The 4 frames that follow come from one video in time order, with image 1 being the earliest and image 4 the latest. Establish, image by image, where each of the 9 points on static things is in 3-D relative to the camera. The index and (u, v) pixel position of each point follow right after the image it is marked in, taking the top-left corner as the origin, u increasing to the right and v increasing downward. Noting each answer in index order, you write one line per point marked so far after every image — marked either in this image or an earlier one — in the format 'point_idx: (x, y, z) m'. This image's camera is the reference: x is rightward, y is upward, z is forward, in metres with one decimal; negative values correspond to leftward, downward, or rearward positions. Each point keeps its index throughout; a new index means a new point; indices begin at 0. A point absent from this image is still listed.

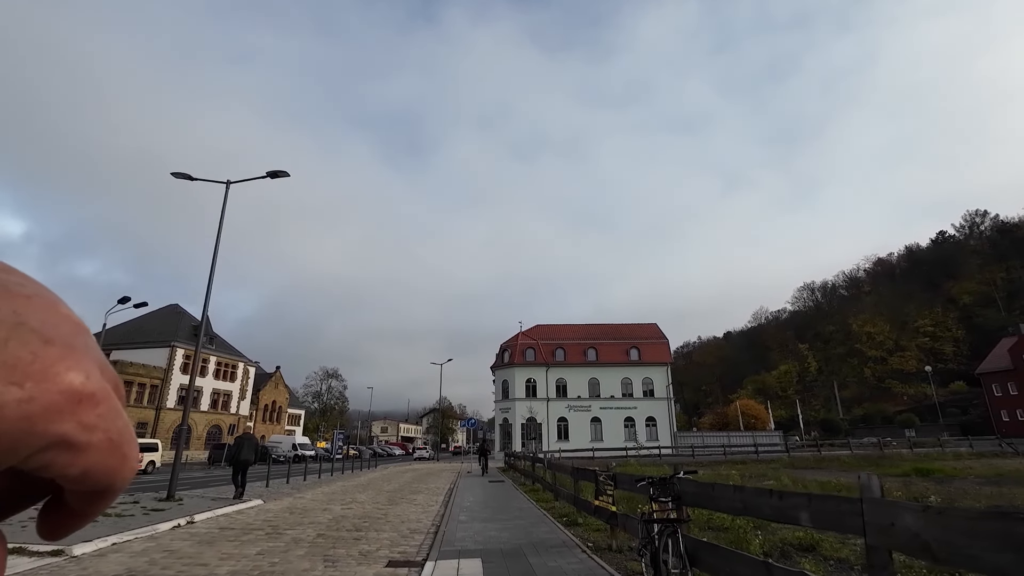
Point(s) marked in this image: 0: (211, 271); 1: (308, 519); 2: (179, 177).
0: (-8.6, +0.6, +13.8) m
1: (-4.7, -5.3, +11.1) m
2: (-10.2, +3.4, +14.9) m
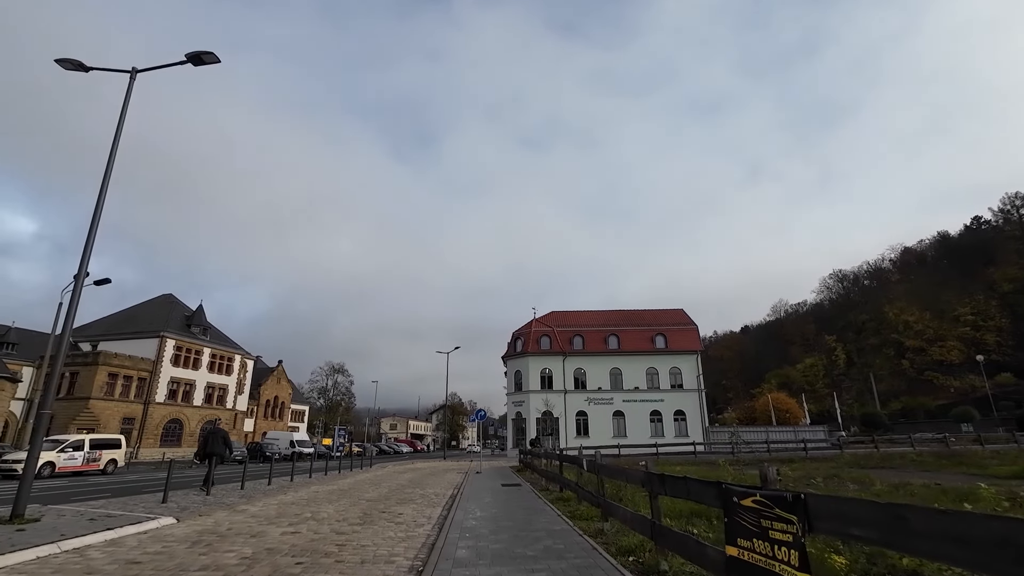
0: (-8.1, +2.1, +9.5) m
1: (-4.3, -3.8, +6.9) m
2: (-9.8, +4.9, +10.6) m
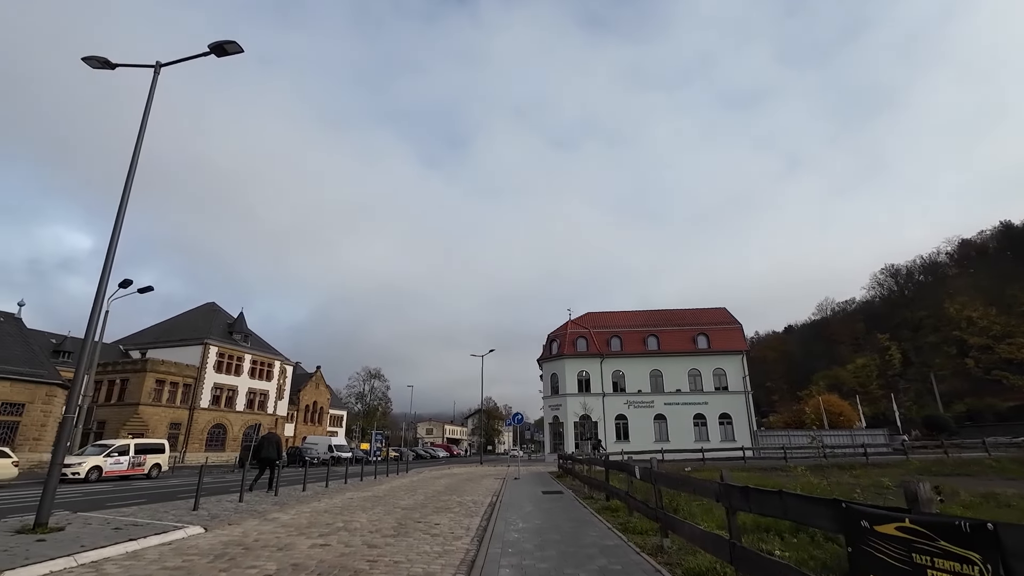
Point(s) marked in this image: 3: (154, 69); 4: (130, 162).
0: (-7.4, +2.1, +9.2) m
1: (-3.6, -3.7, +6.3) m
2: (-9.1, +4.9, +10.5) m
3: (-7.6, +4.7, +10.4) m
4: (-7.6, +2.5, +9.7) m
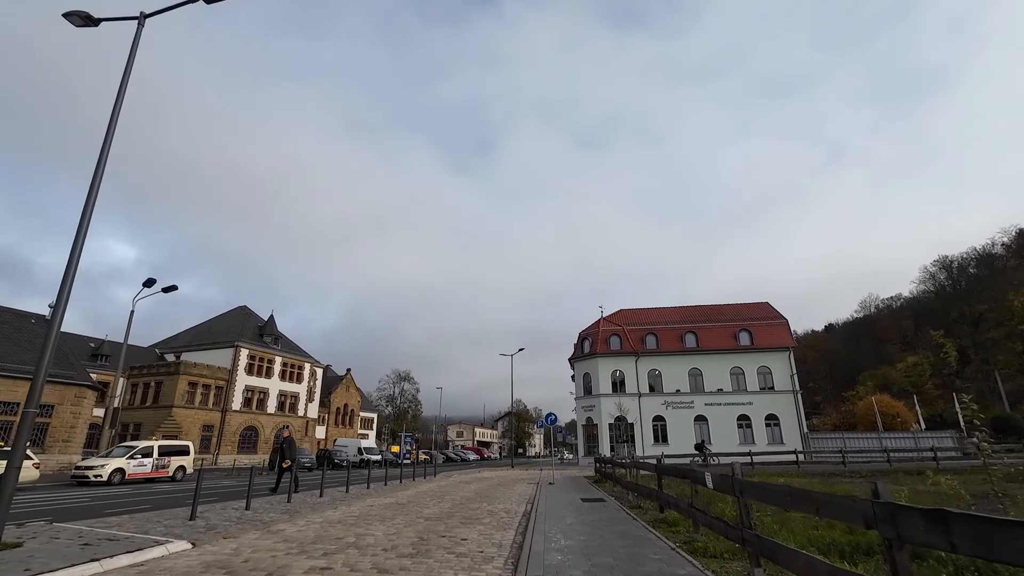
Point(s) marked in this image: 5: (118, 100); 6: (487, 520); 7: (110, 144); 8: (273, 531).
0: (-6.8, +2.5, +8.1) m
1: (-3.2, -3.2, +4.8) m
2: (-8.5, +5.2, +9.4) m
3: (-7.0, +5.0, +9.2) m
4: (-7.0, +2.9, +8.5) m
5: (-7.1, +3.4, +8.8) m
6: (-0.6, -5.2, +11.0) m
7: (-7.1, +2.5, +8.6) m
8: (-4.5, -4.5, +9.1) m
